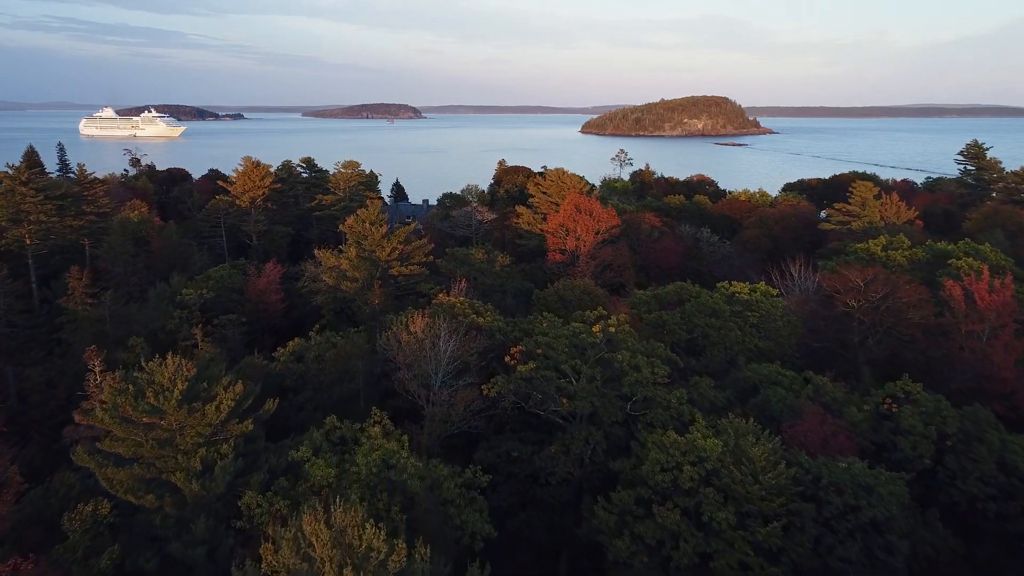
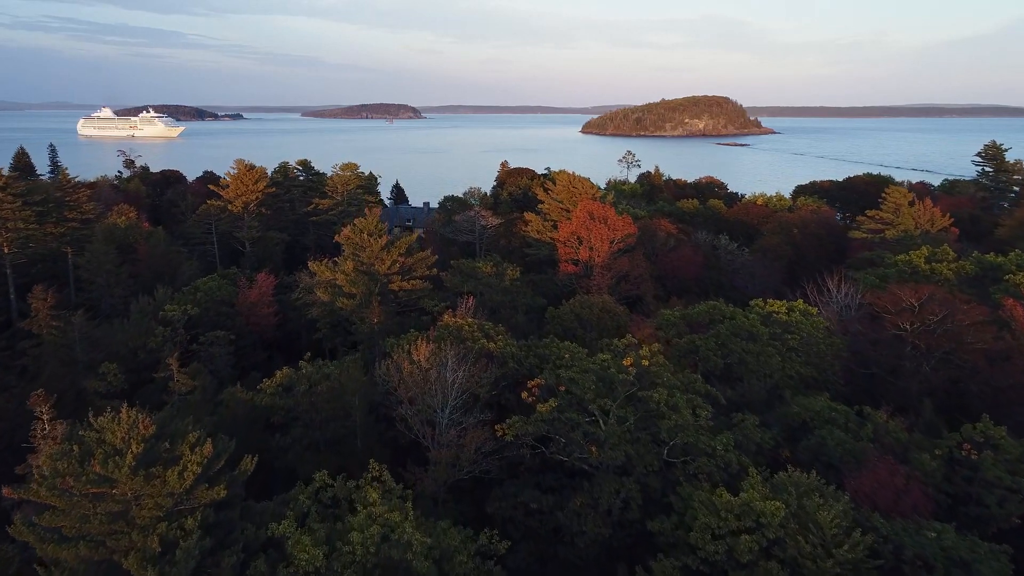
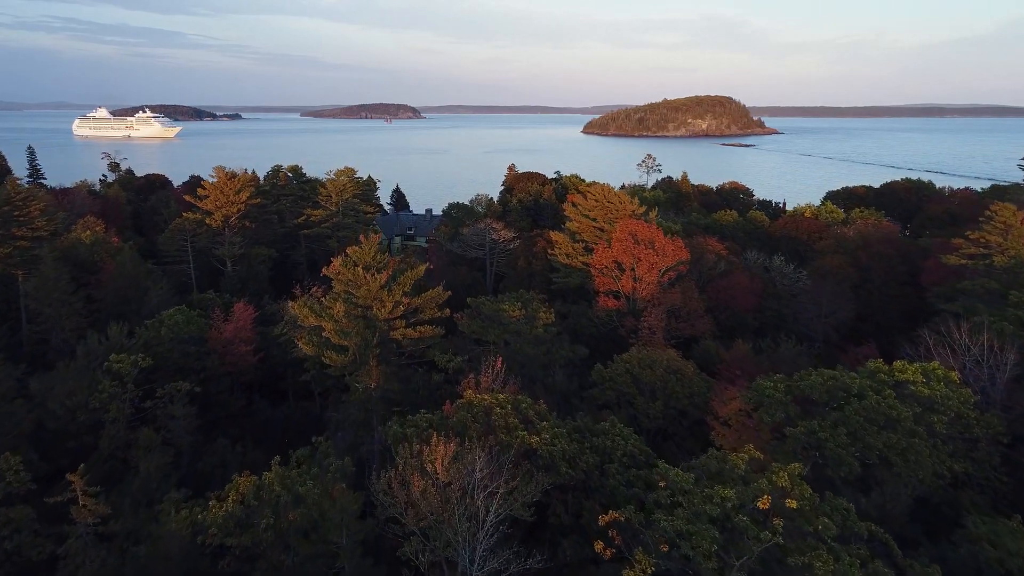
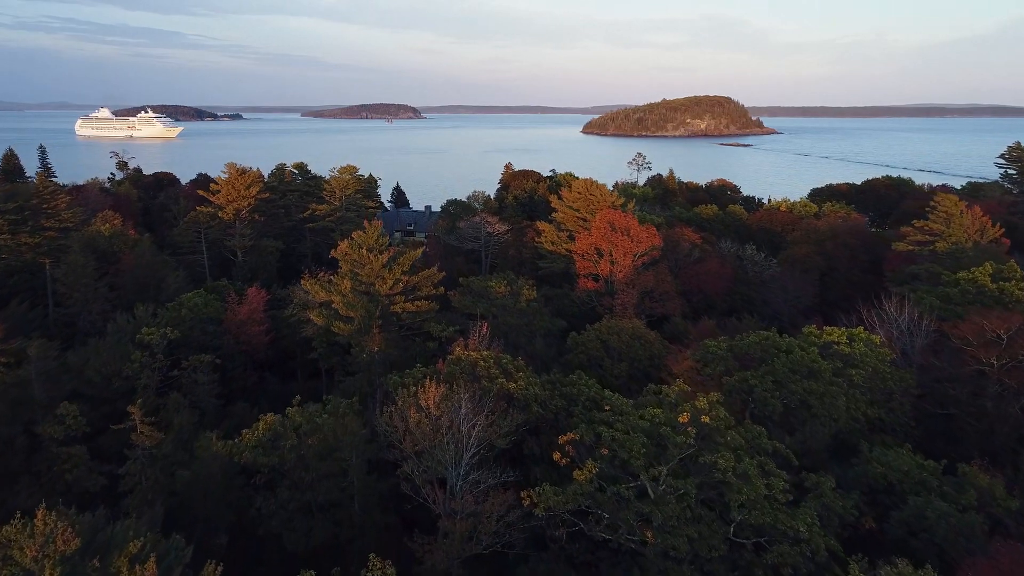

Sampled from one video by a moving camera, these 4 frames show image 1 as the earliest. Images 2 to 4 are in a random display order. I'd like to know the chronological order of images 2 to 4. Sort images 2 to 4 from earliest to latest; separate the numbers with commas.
2, 4, 3
